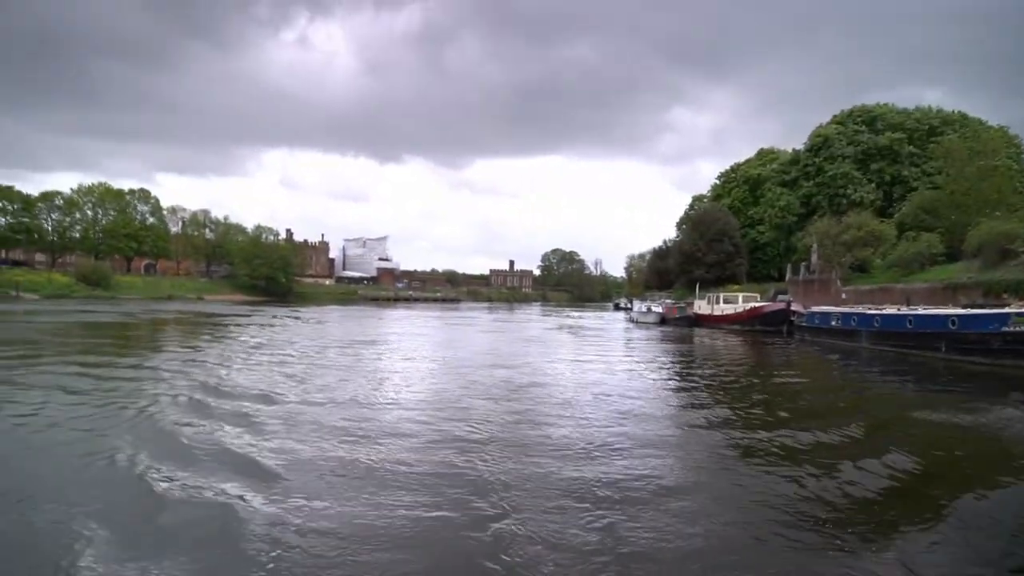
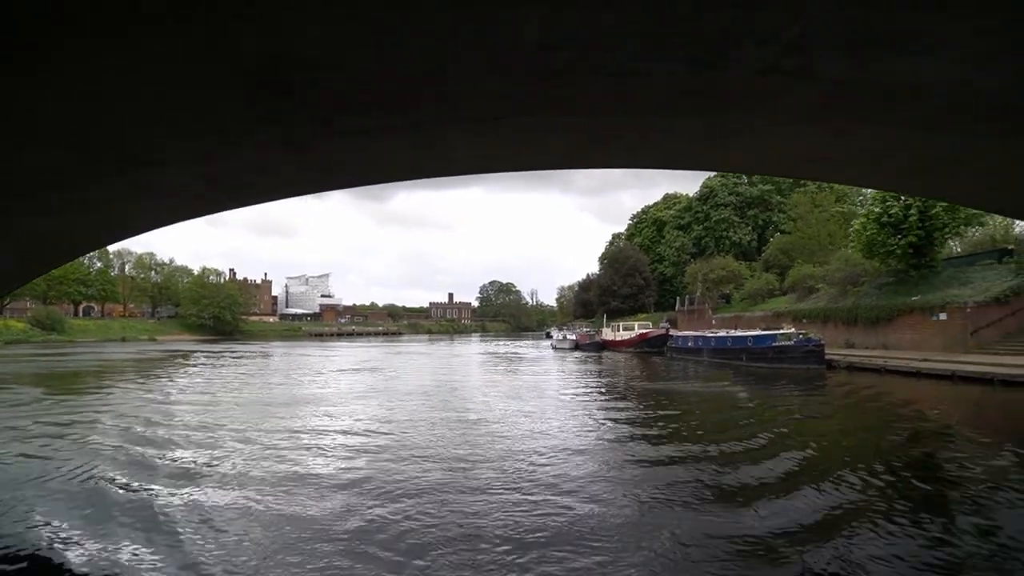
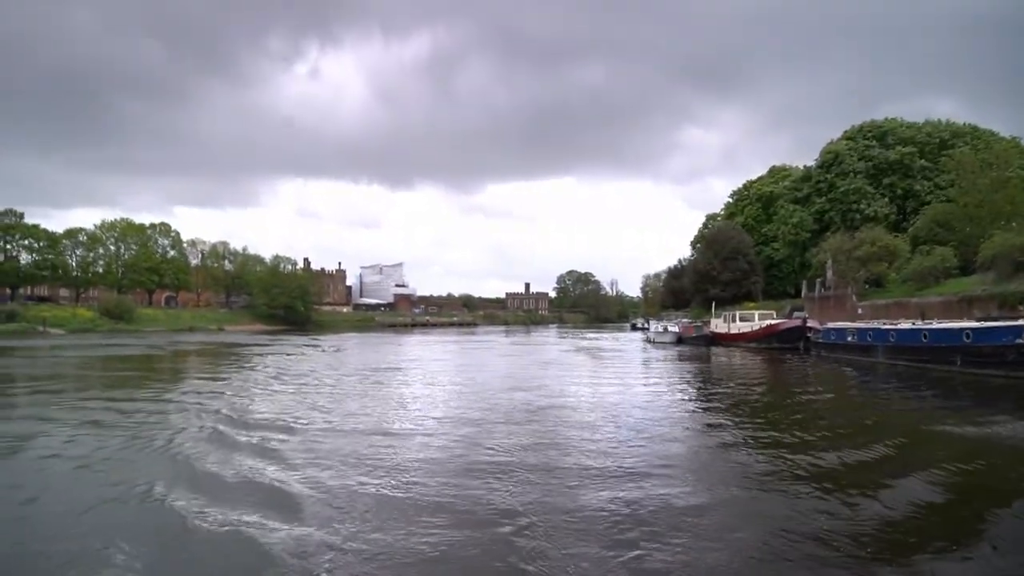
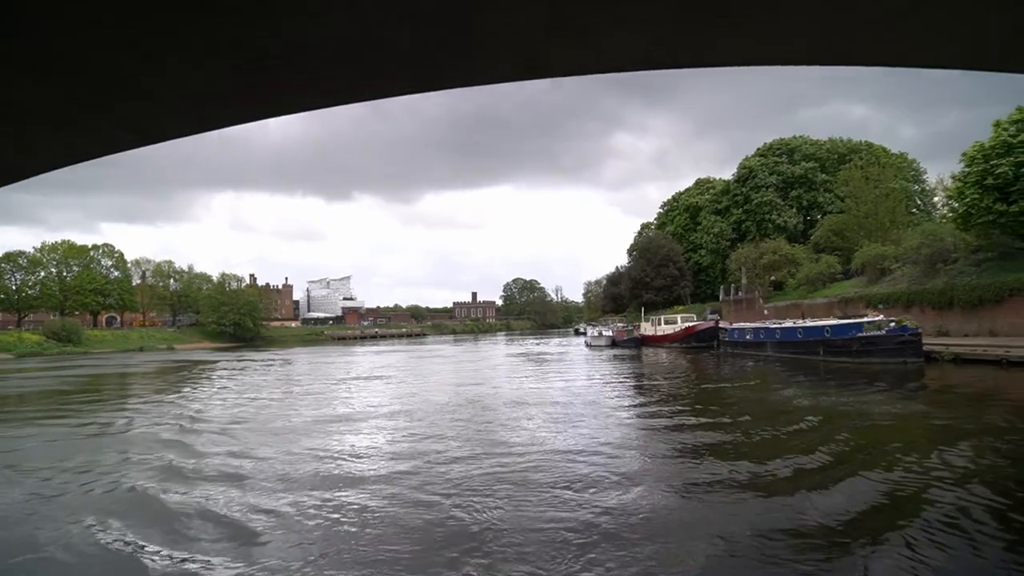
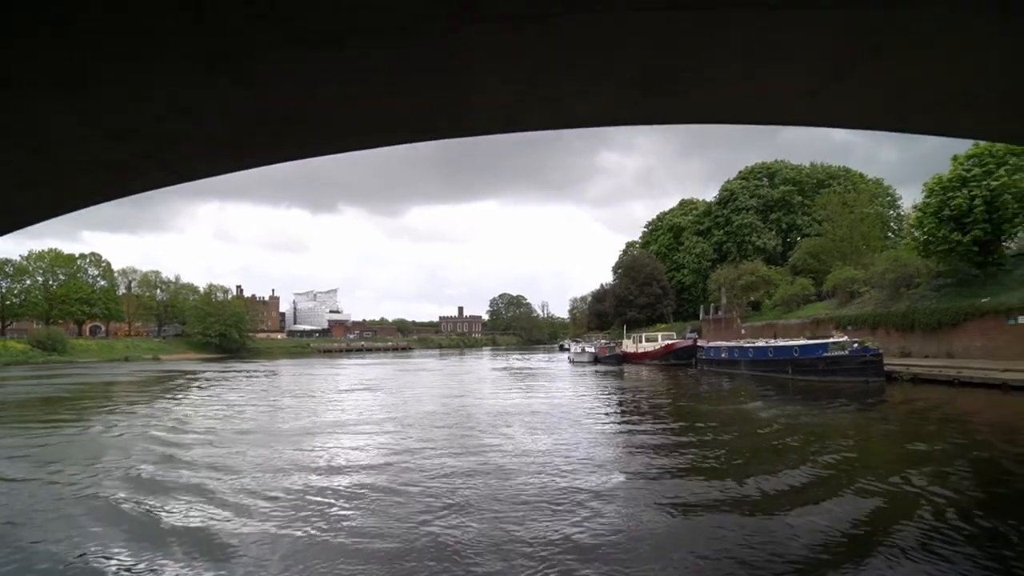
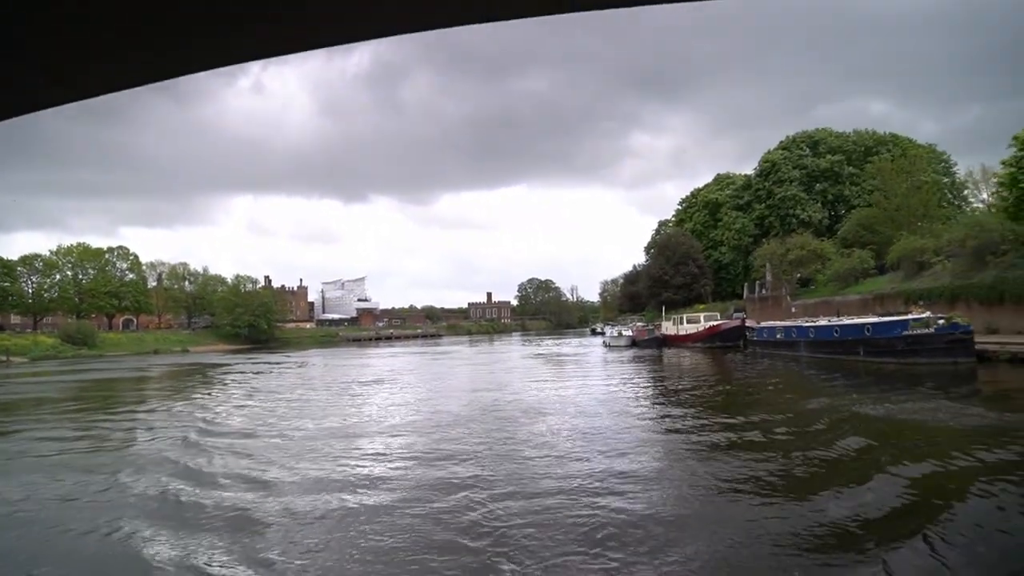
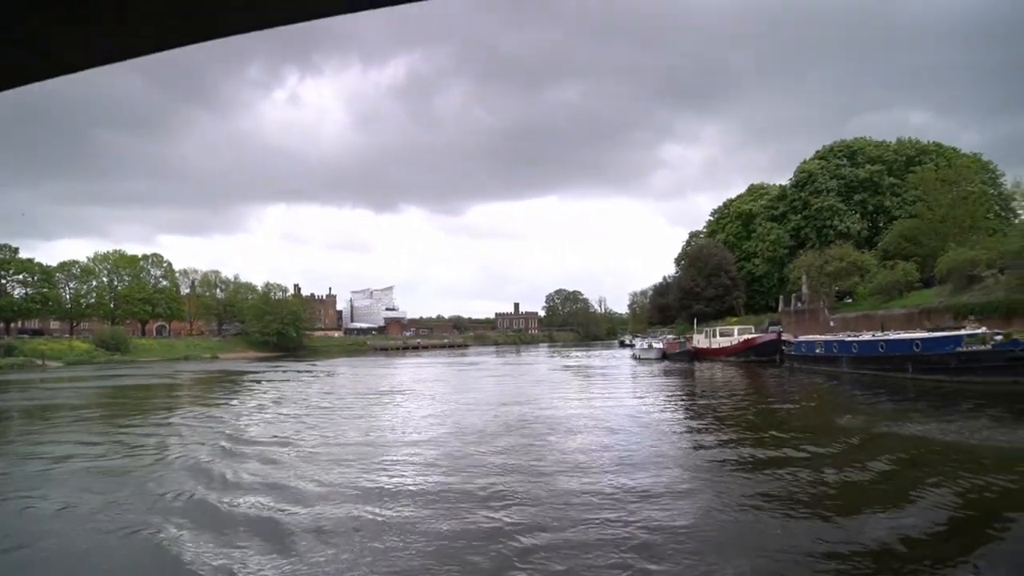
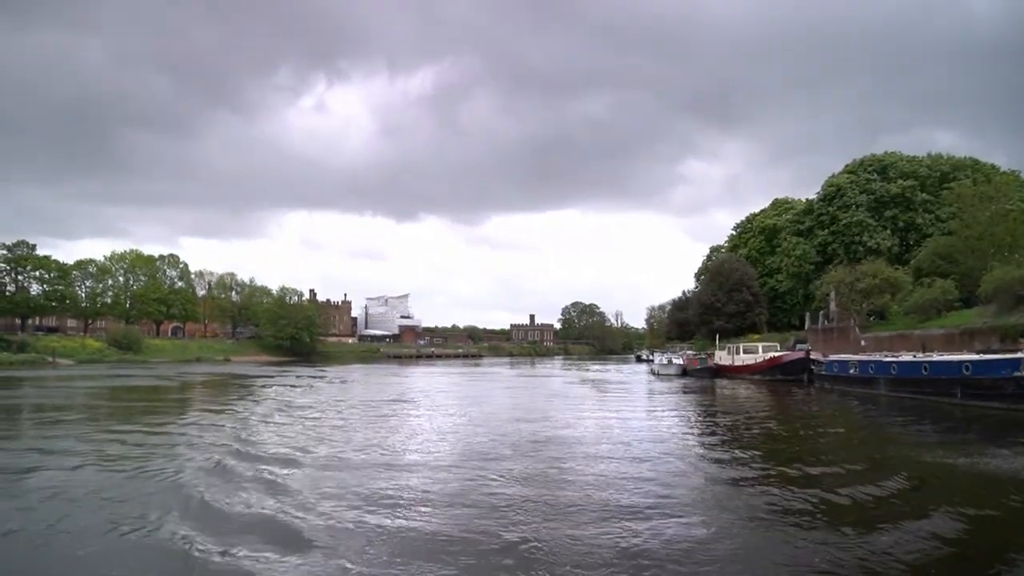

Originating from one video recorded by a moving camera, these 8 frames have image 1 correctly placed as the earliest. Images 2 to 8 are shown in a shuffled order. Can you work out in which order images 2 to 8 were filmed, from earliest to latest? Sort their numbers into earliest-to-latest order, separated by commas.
3, 8, 7, 6, 4, 5, 2
